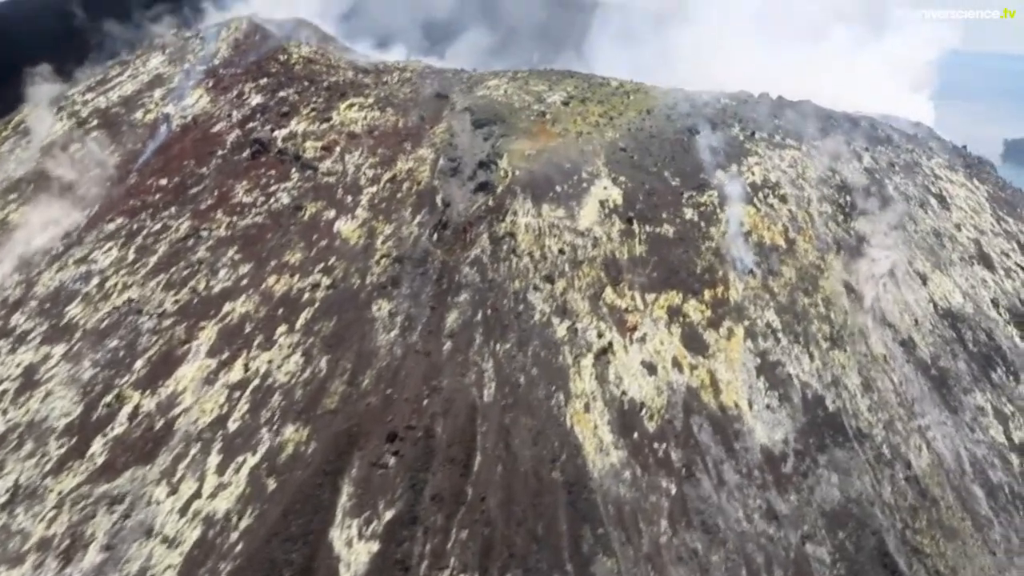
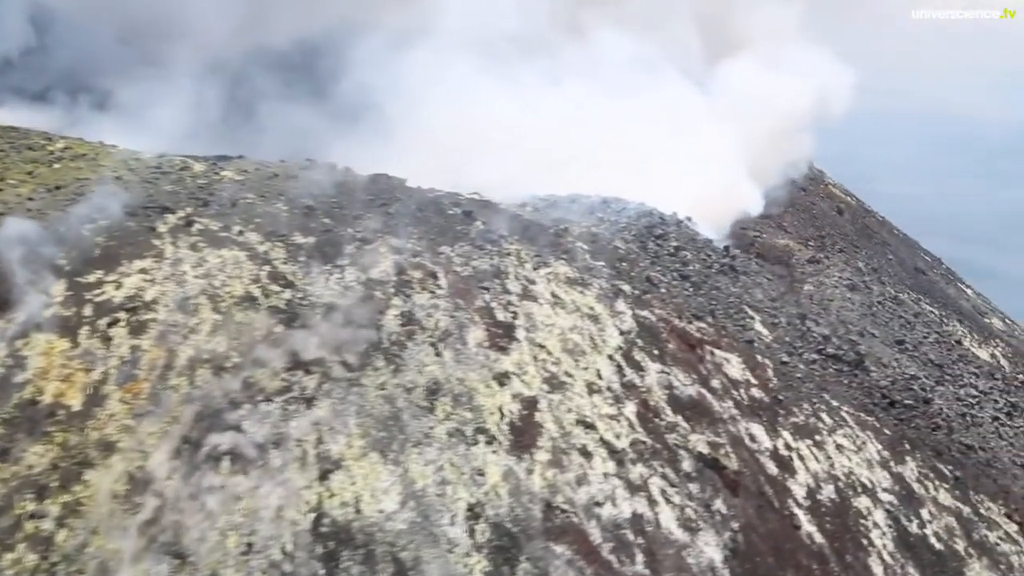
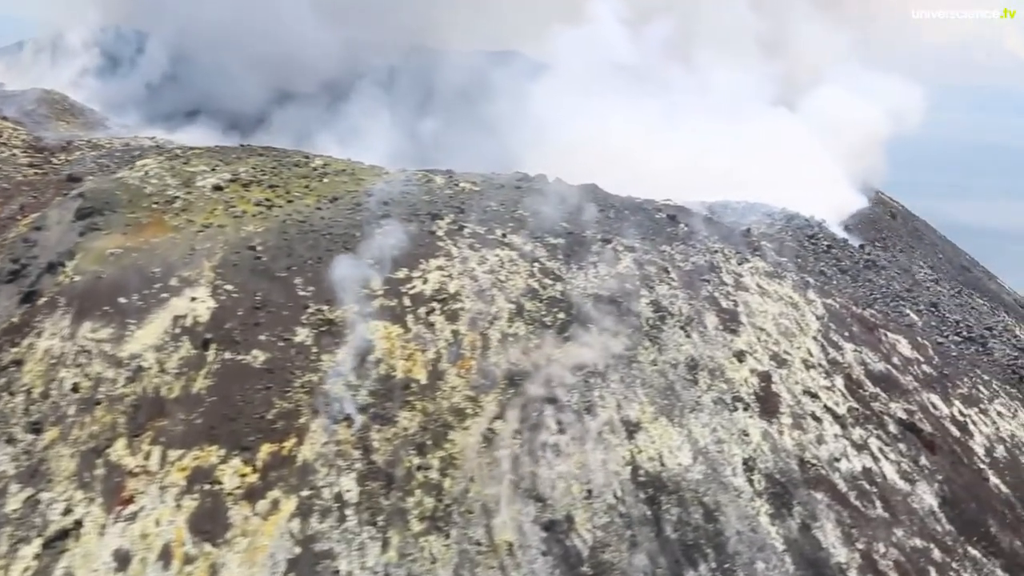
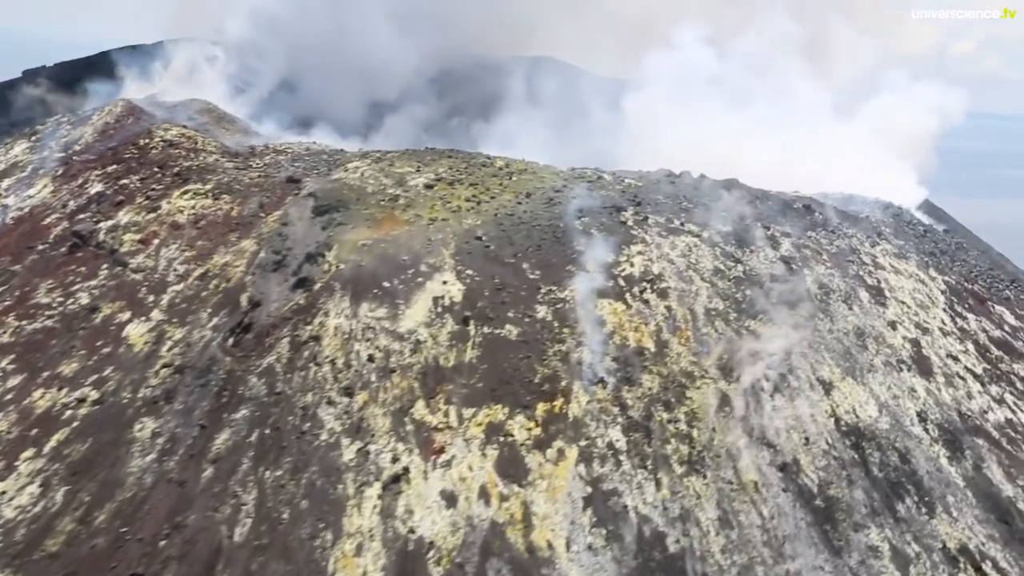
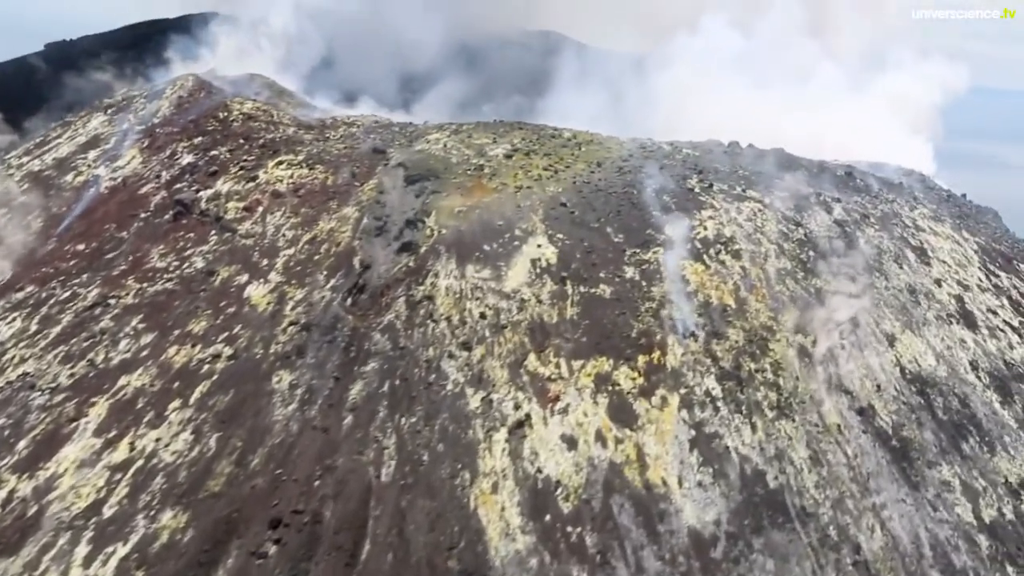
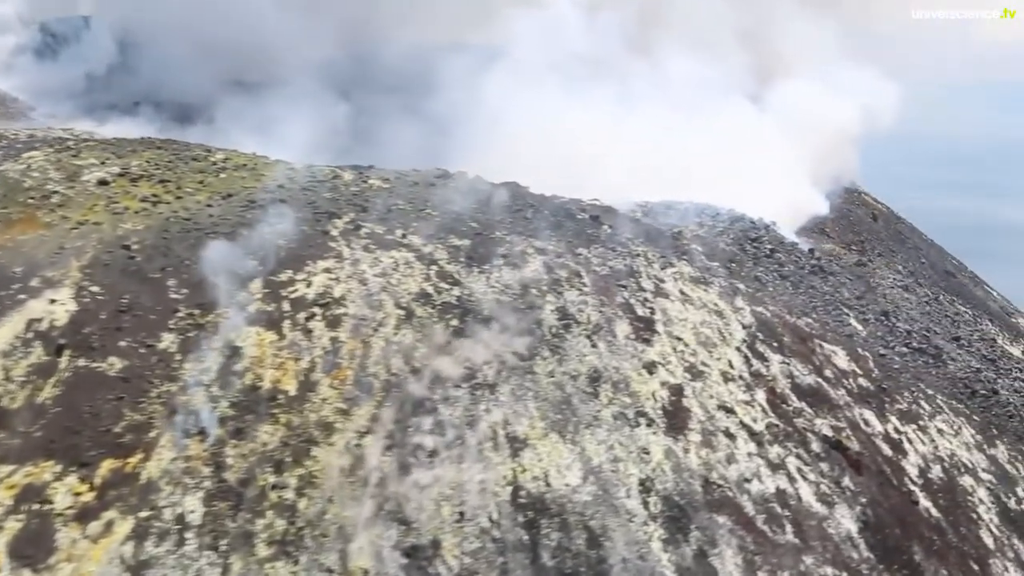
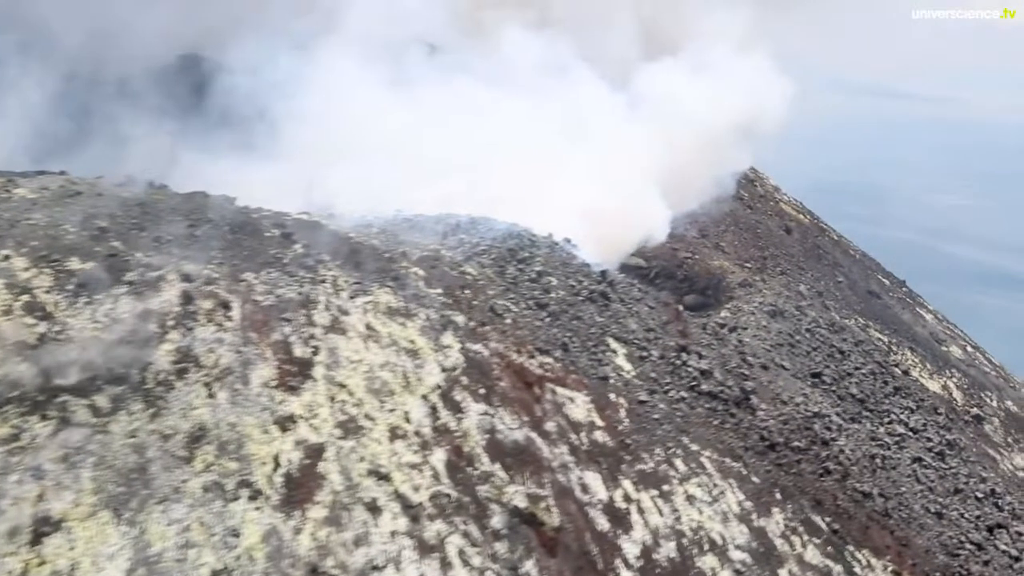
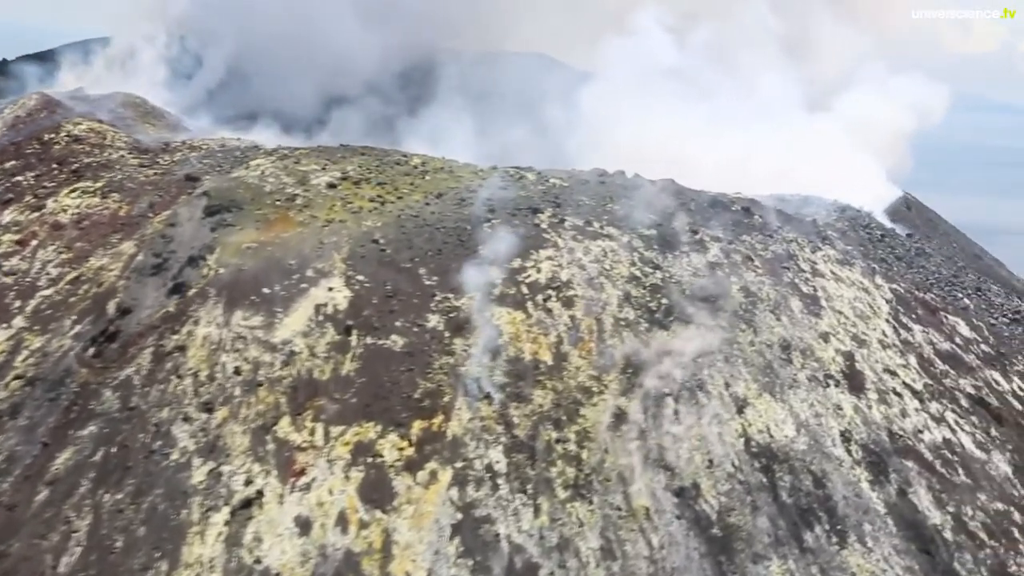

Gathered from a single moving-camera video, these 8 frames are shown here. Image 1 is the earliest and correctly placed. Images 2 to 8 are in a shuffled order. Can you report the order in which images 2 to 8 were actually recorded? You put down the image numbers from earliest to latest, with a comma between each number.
5, 4, 8, 3, 6, 2, 7
